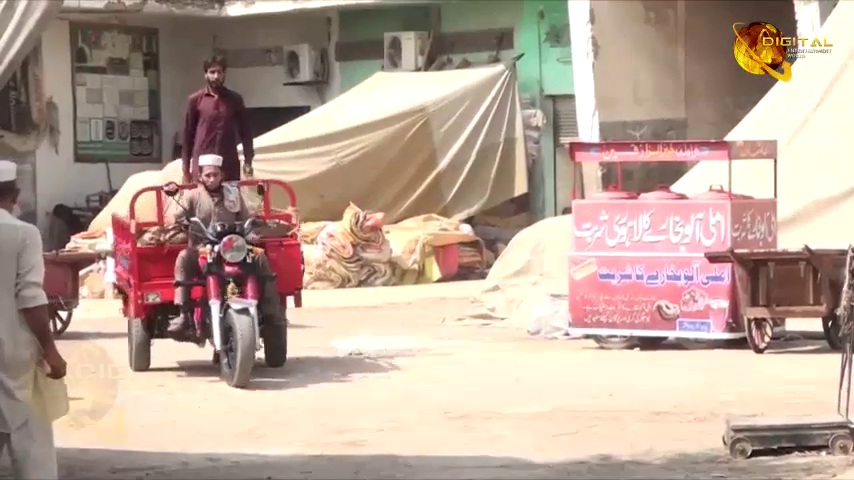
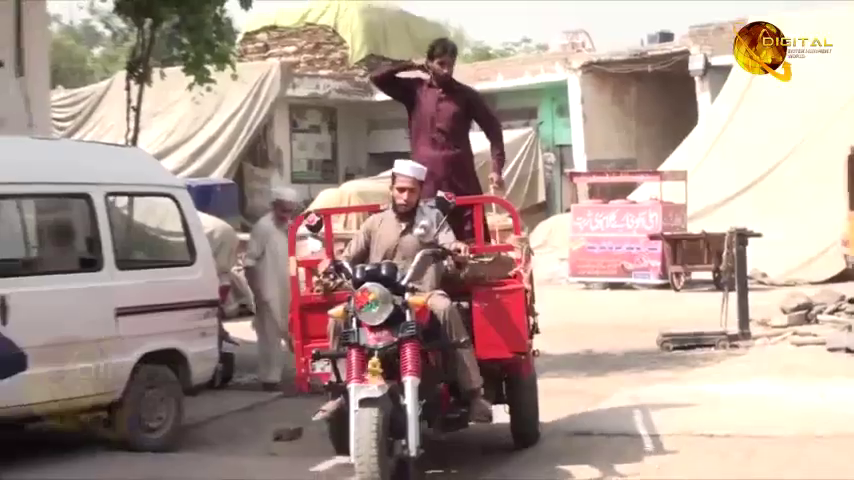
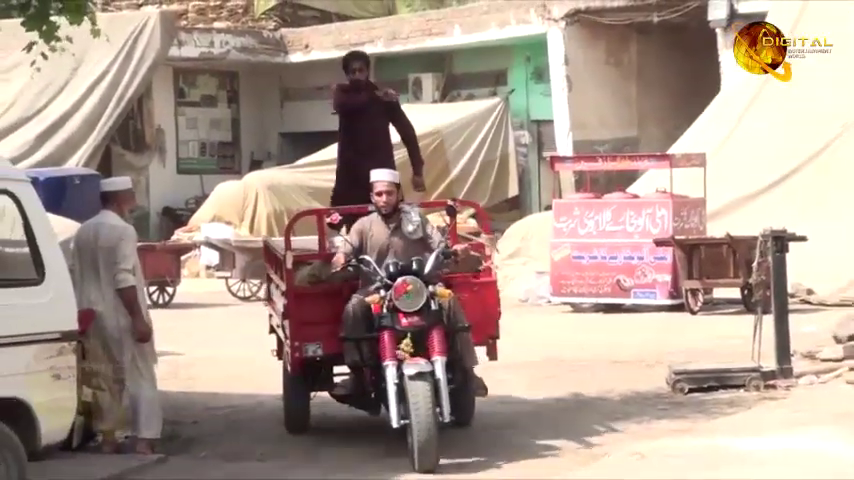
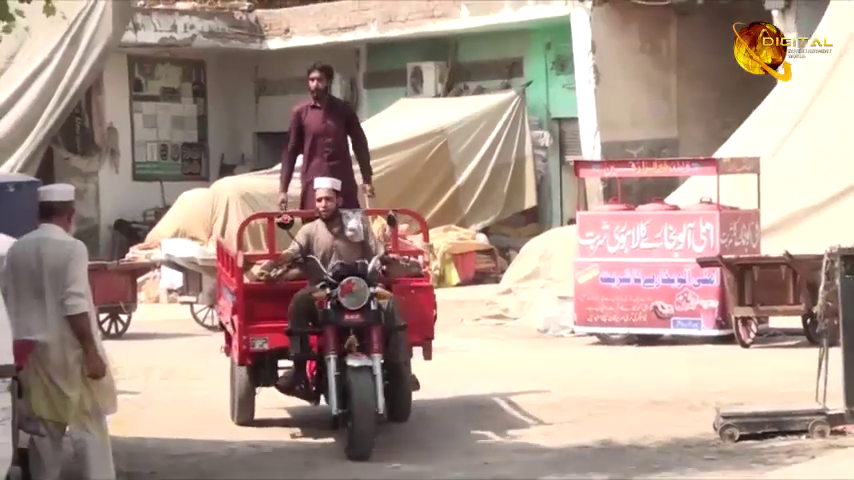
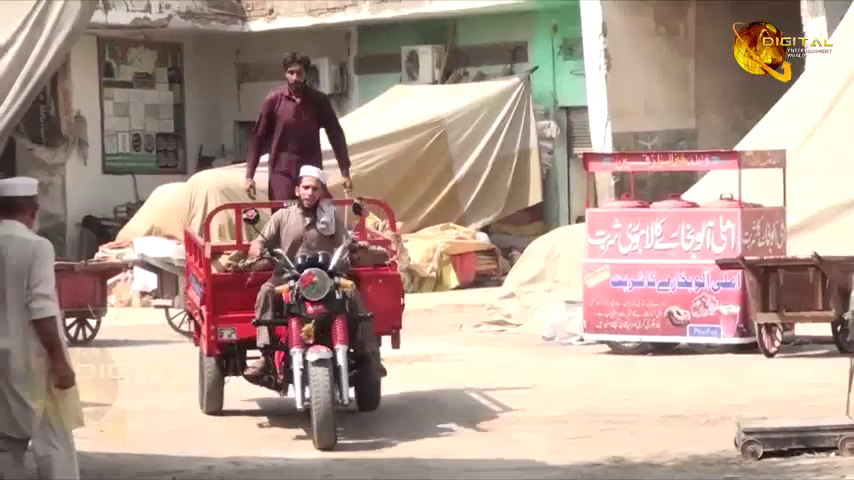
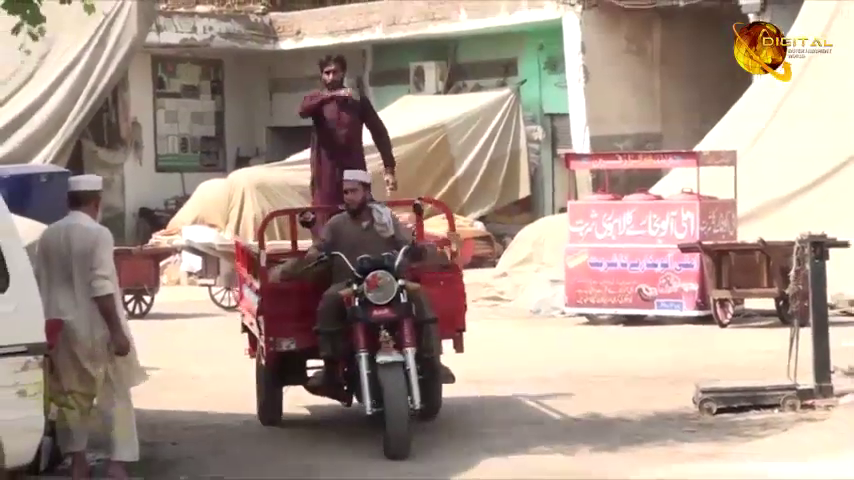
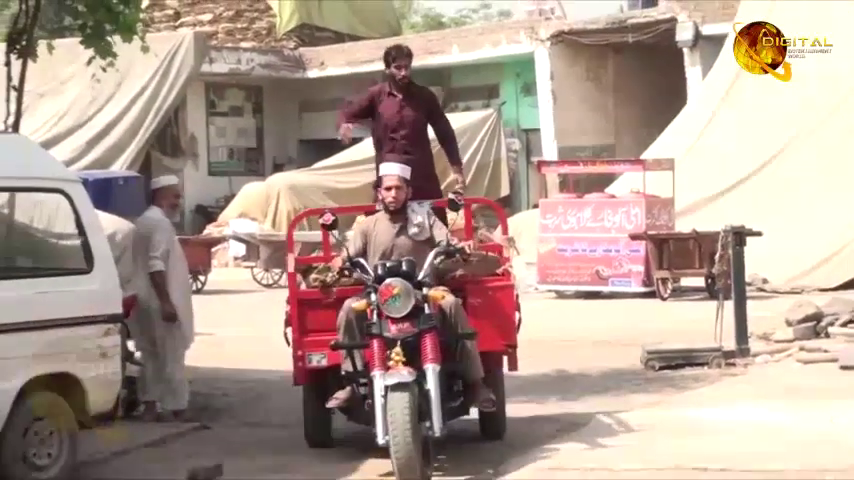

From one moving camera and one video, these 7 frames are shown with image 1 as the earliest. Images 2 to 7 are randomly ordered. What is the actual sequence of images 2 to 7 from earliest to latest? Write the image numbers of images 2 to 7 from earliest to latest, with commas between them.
5, 4, 6, 3, 7, 2
